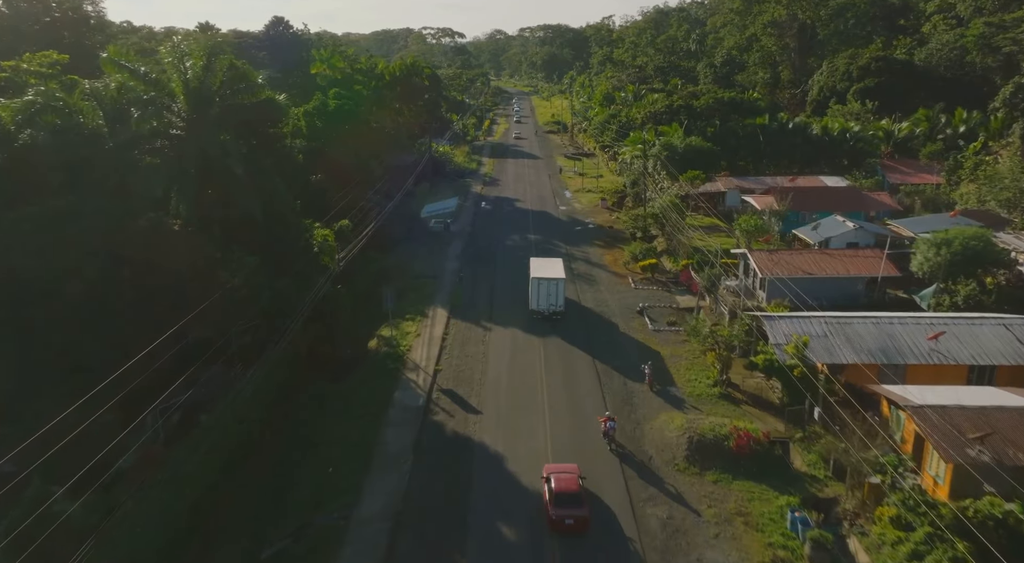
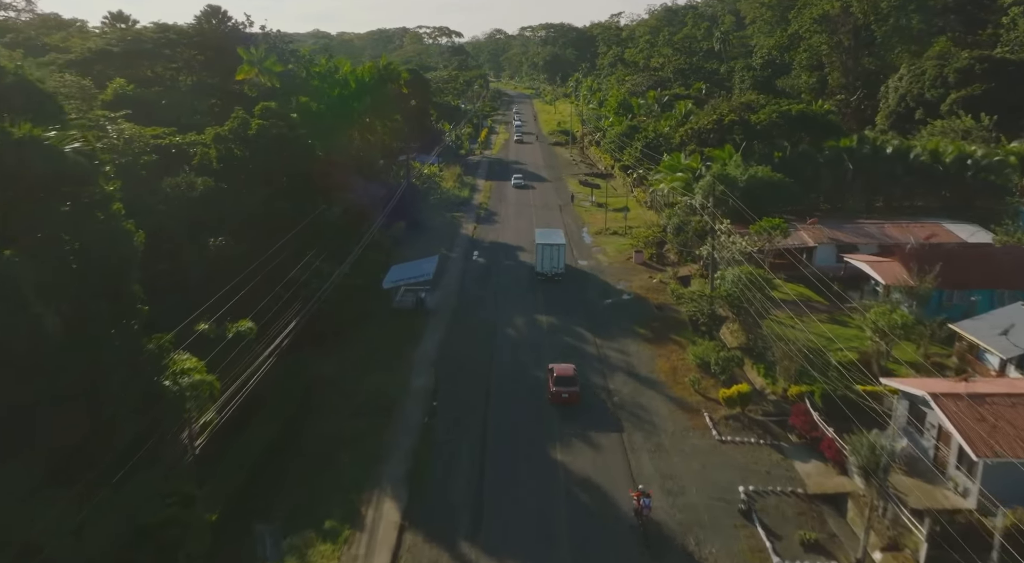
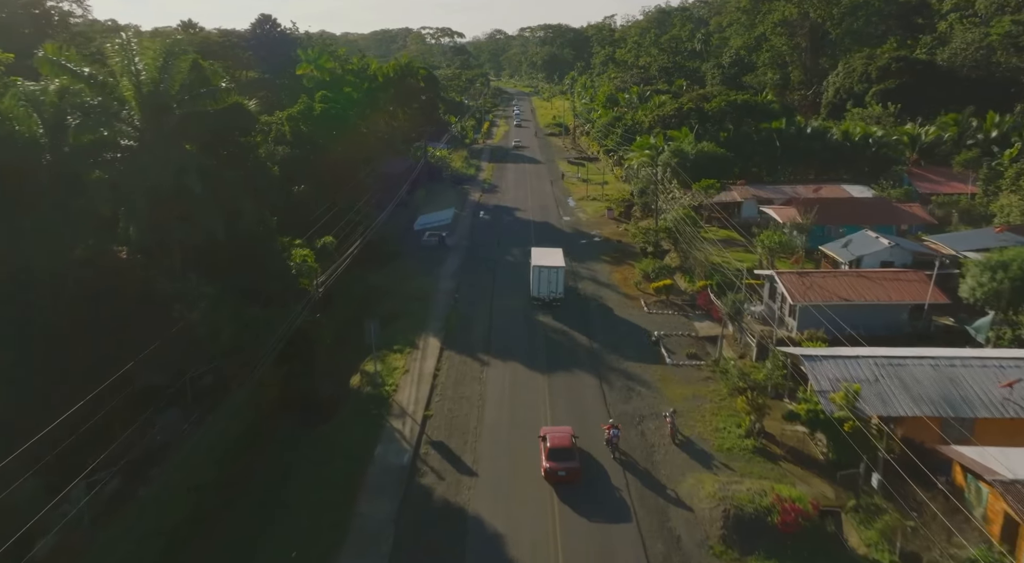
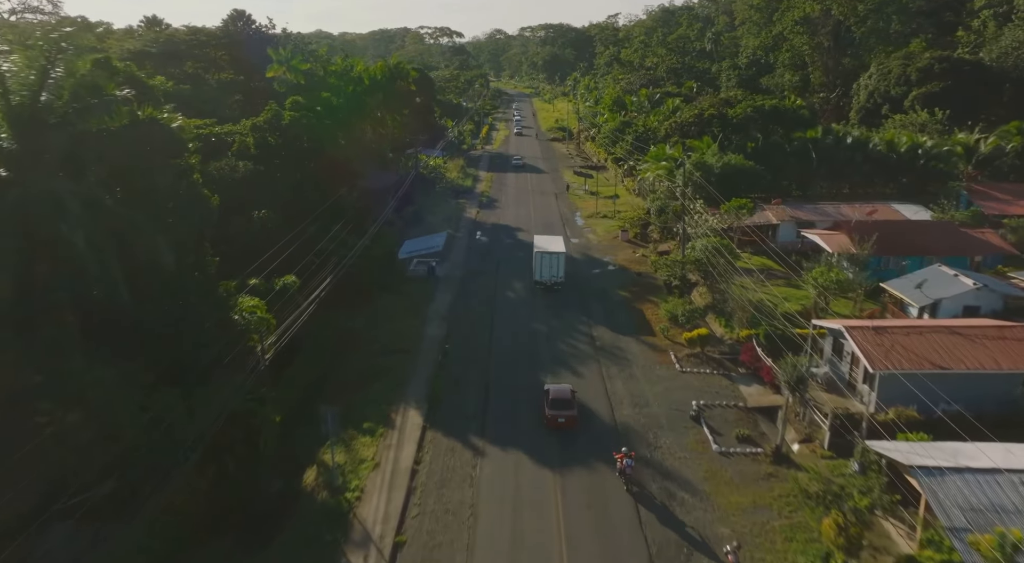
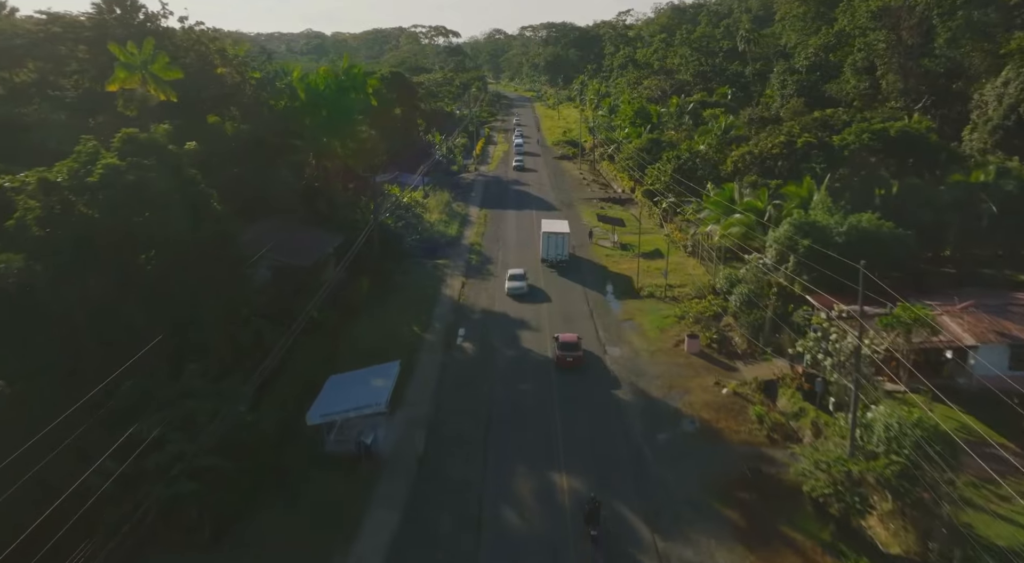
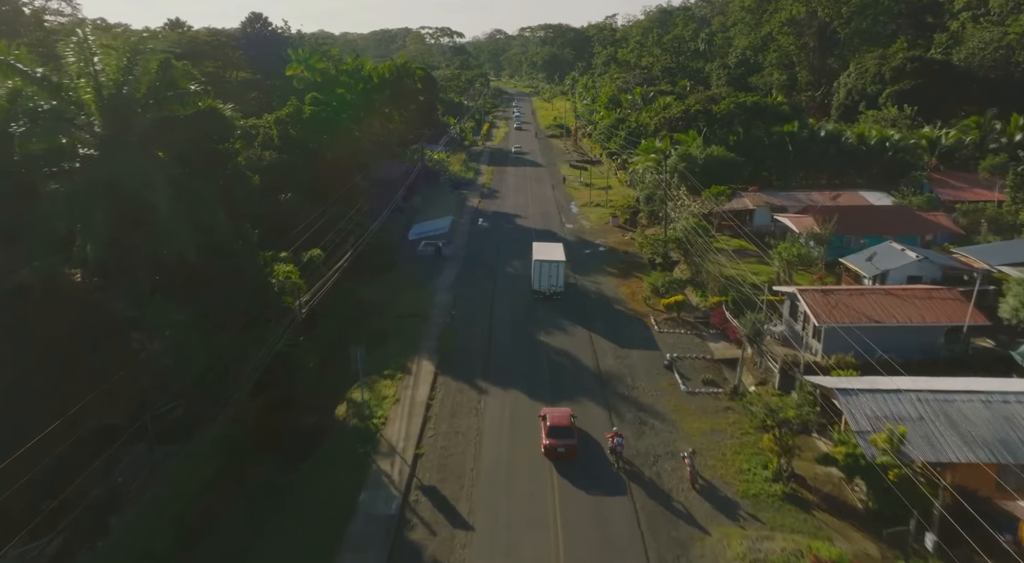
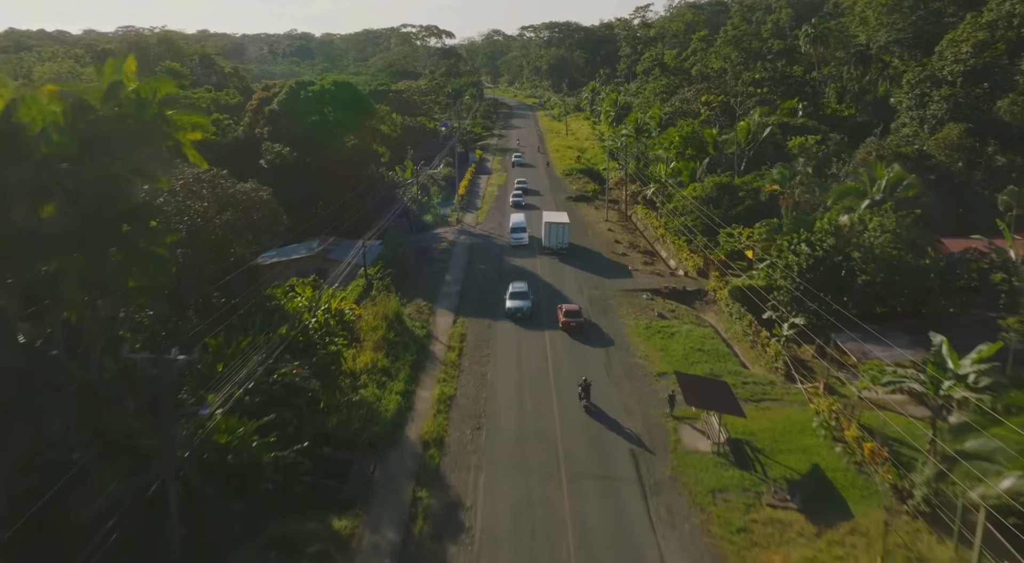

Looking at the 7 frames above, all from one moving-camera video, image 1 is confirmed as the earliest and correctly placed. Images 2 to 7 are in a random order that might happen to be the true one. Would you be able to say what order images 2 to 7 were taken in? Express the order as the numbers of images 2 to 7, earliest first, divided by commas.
3, 6, 4, 2, 5, 7
